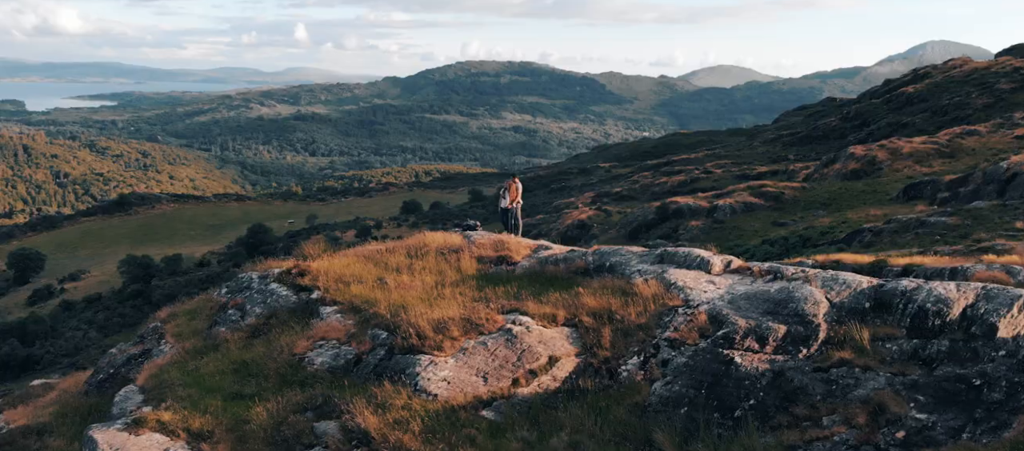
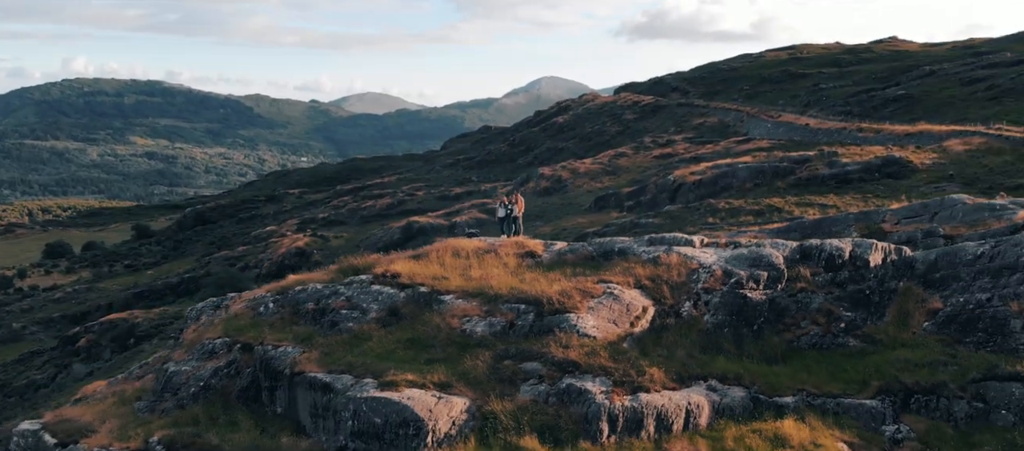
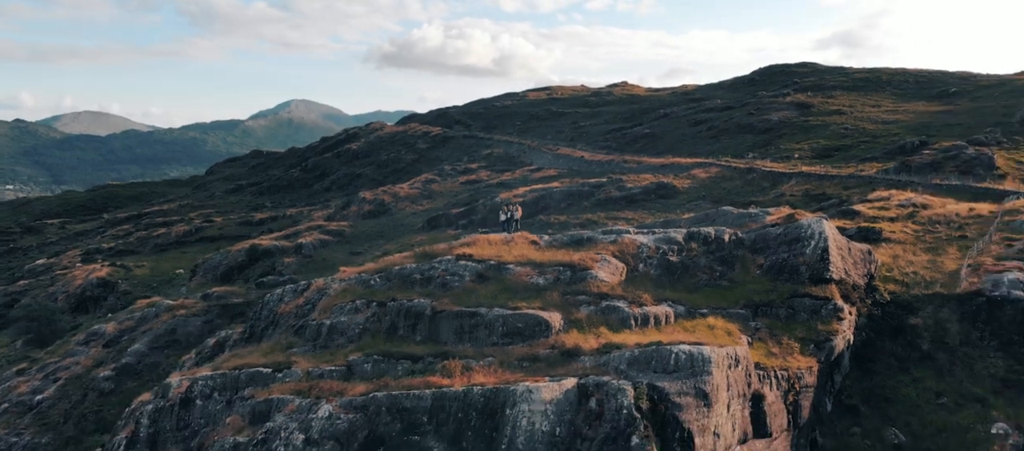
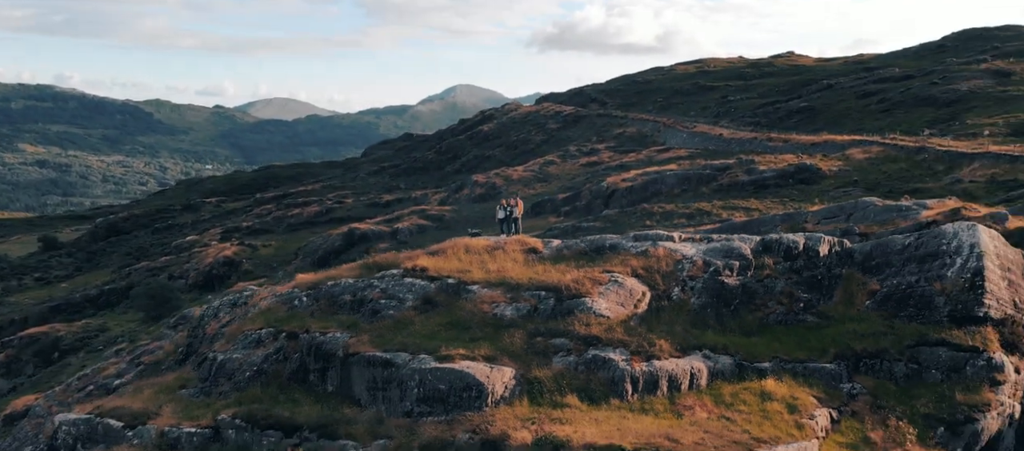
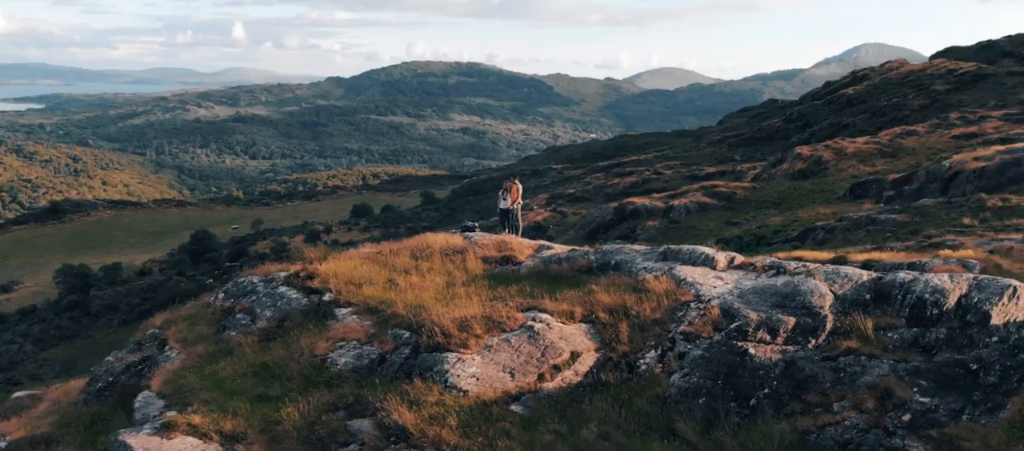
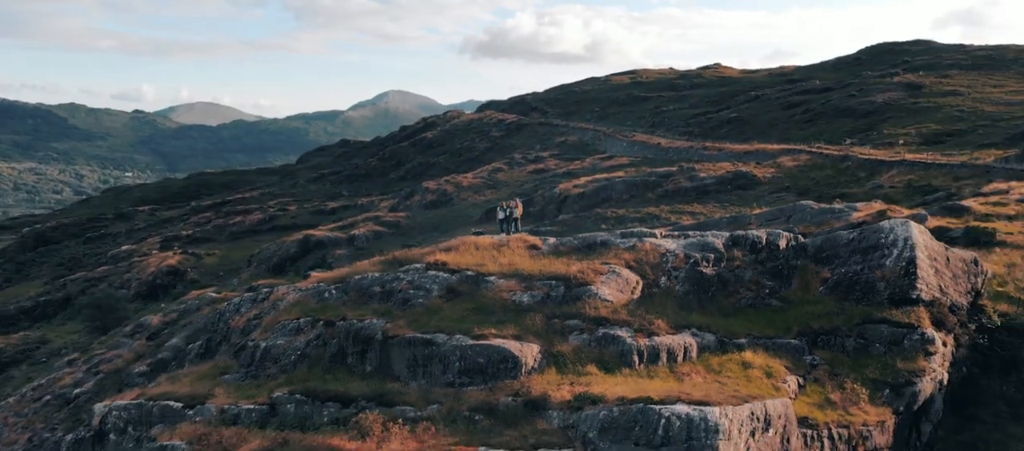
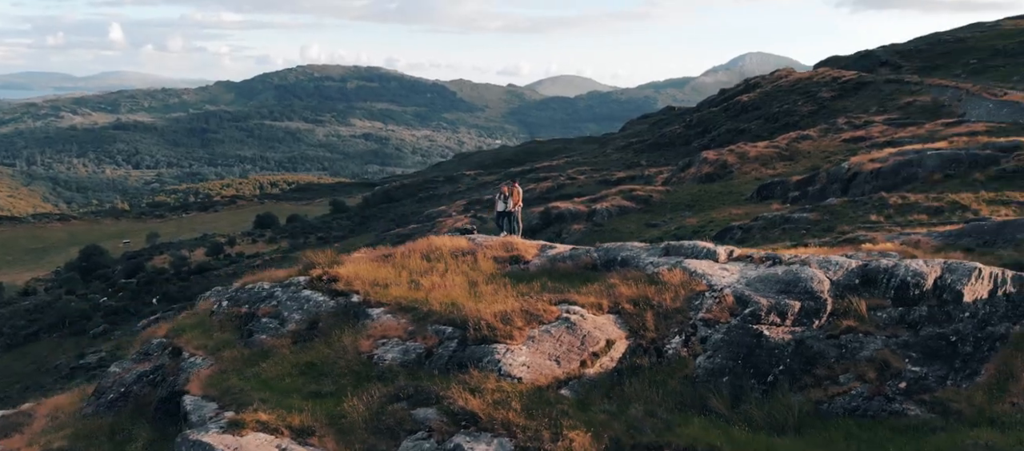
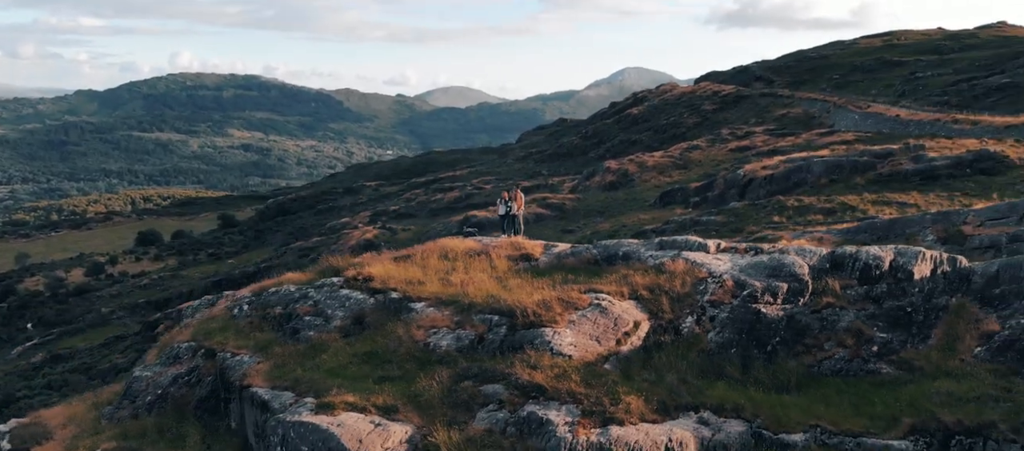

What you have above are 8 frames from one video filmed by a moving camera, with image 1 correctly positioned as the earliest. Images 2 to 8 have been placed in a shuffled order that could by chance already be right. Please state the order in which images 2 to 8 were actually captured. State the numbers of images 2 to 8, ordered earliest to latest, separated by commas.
5, 7, 8, 2, 4, 6, 3
